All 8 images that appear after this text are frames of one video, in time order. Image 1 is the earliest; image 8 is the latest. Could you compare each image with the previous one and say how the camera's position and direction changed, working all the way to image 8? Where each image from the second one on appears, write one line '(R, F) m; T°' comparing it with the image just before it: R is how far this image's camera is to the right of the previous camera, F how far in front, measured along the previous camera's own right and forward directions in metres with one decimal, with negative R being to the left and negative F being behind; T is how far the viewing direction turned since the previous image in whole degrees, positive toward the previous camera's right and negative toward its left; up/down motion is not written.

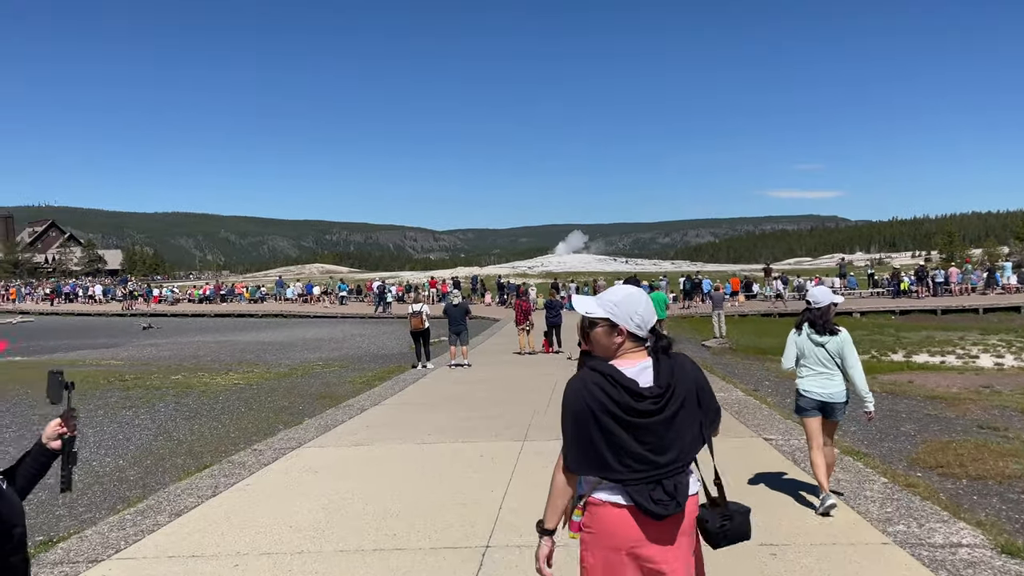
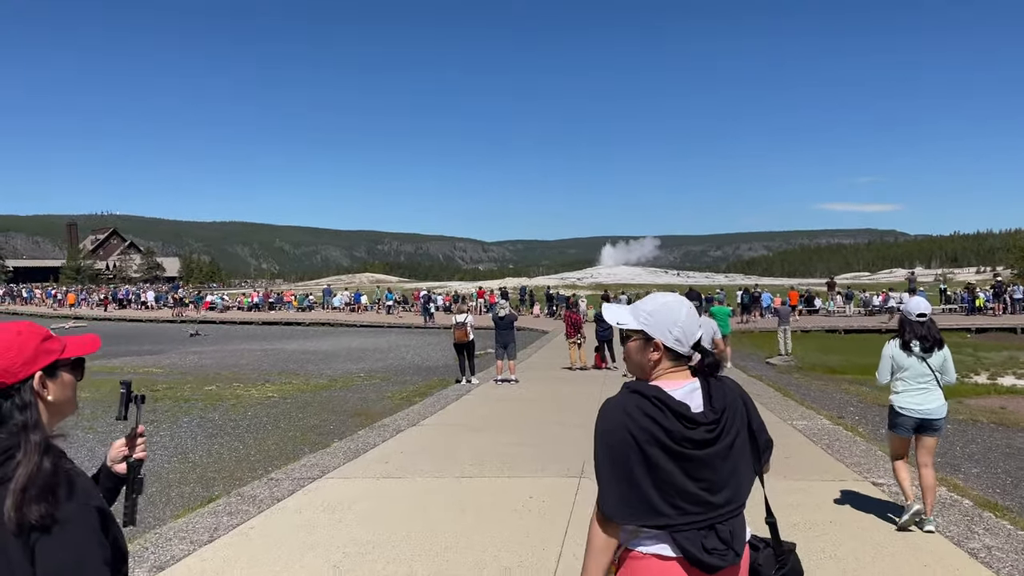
(-0.1, +1.0) m; -4°
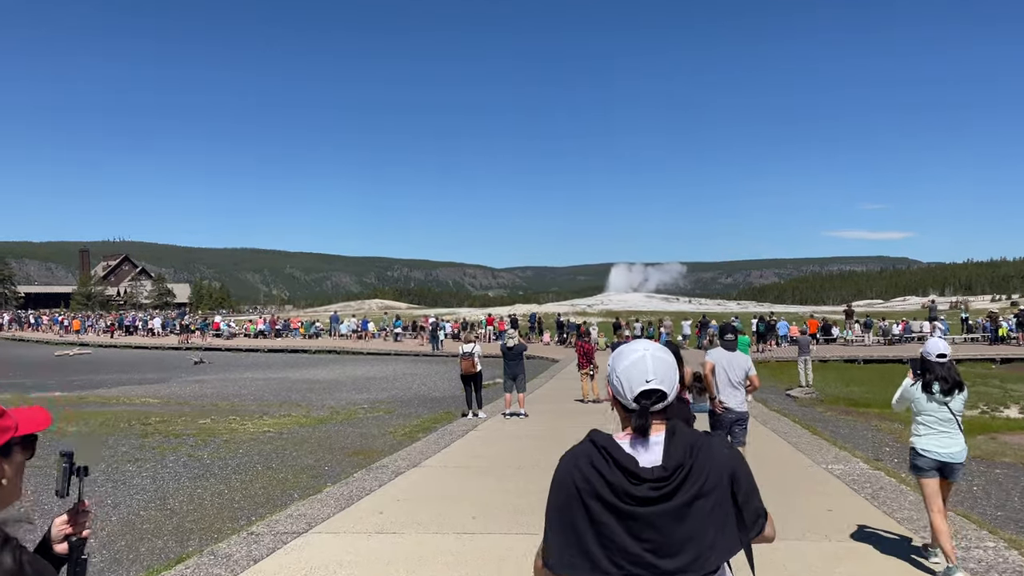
(0.0, +0.6) m; -1°
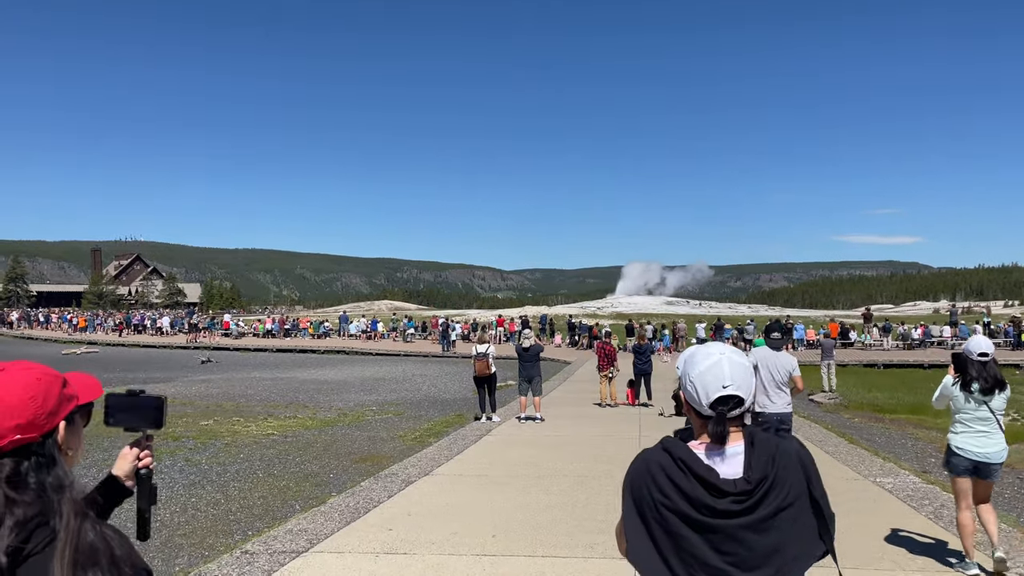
(-0.1, +0.6) m; -1°
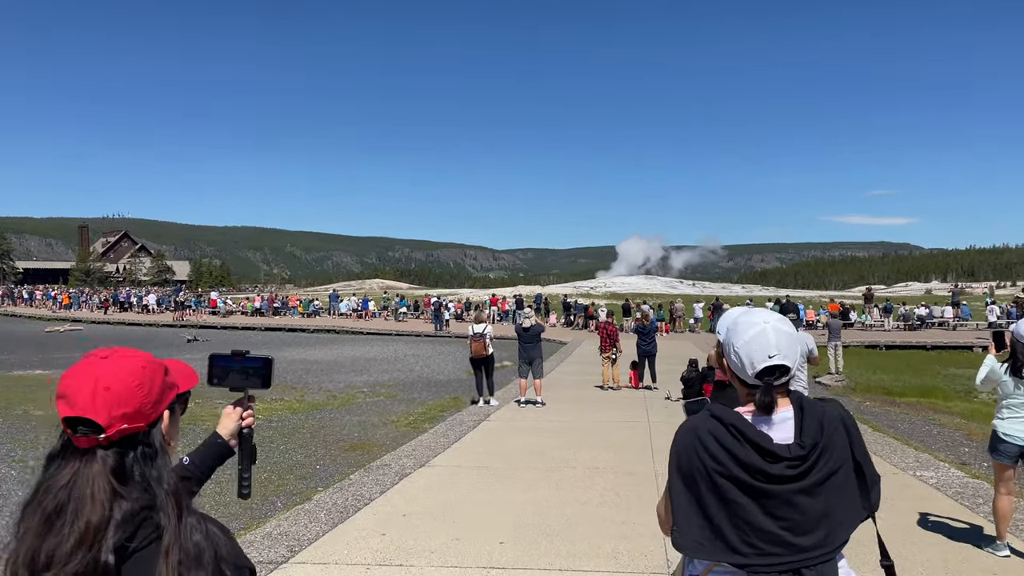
(-0.1, +0.7) m; +1°
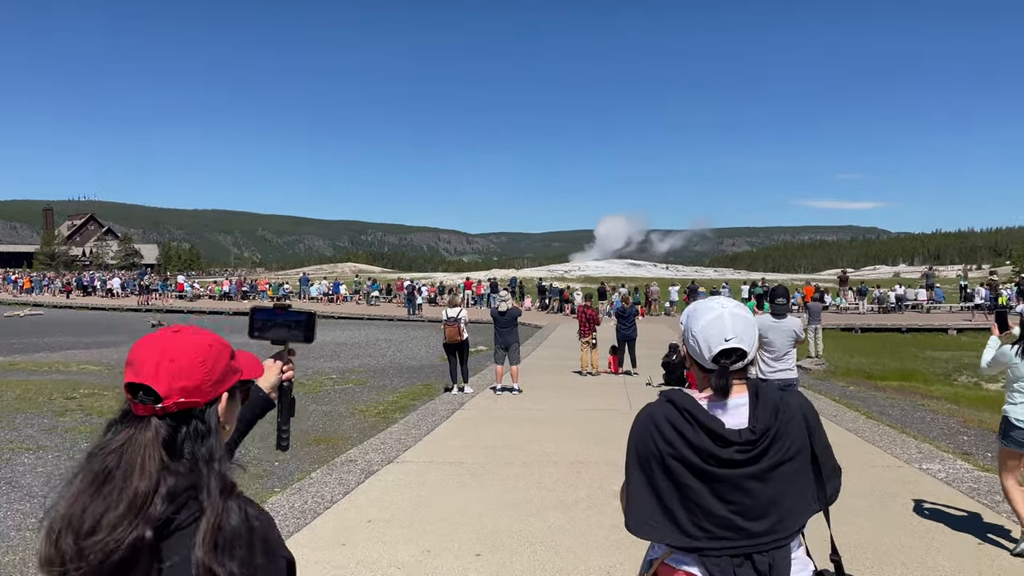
(0.0, +0.6) m; +2°
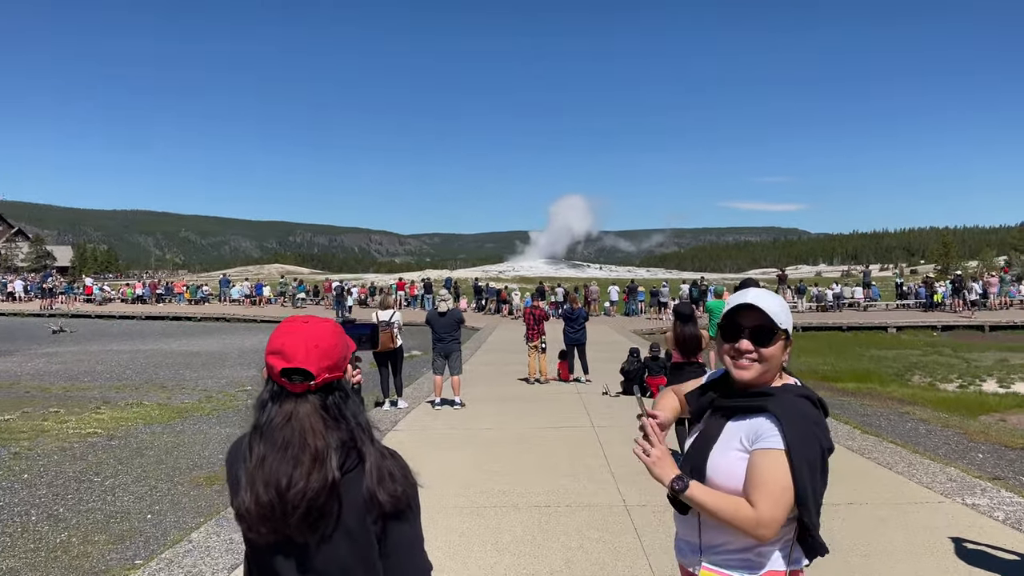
(-0.1, +1.5) m; +6°
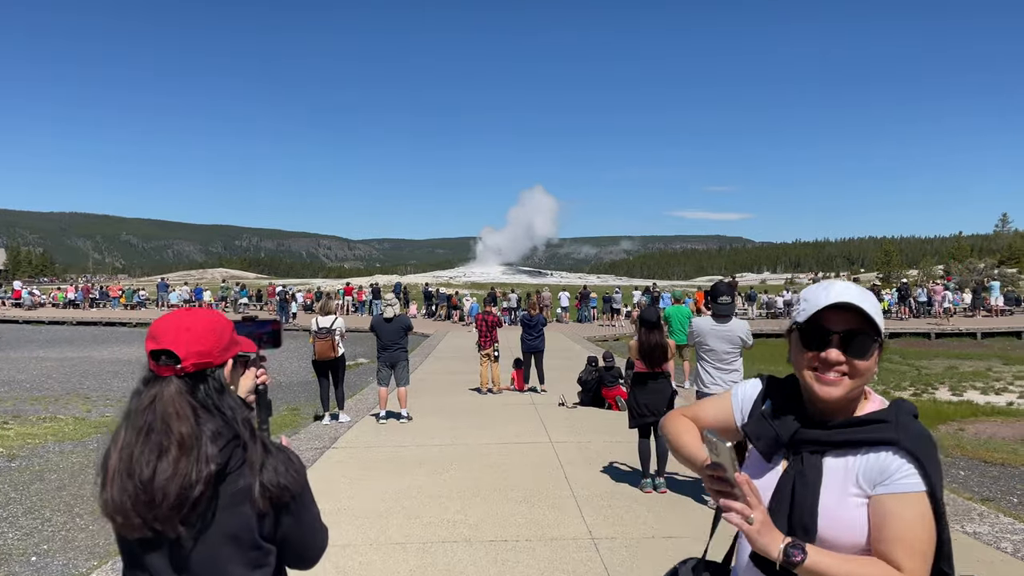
(0.0, +0.6) m; +4°
